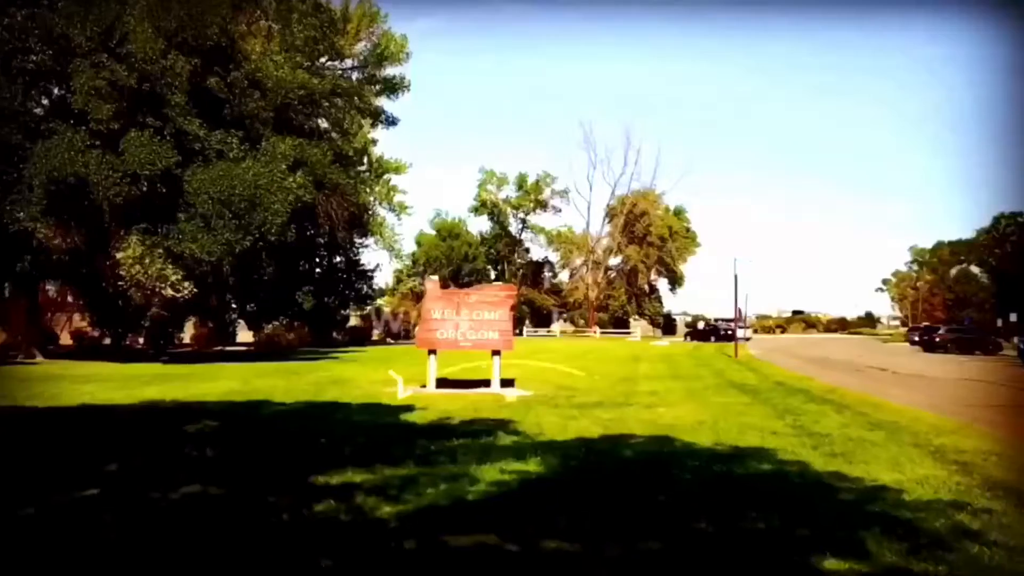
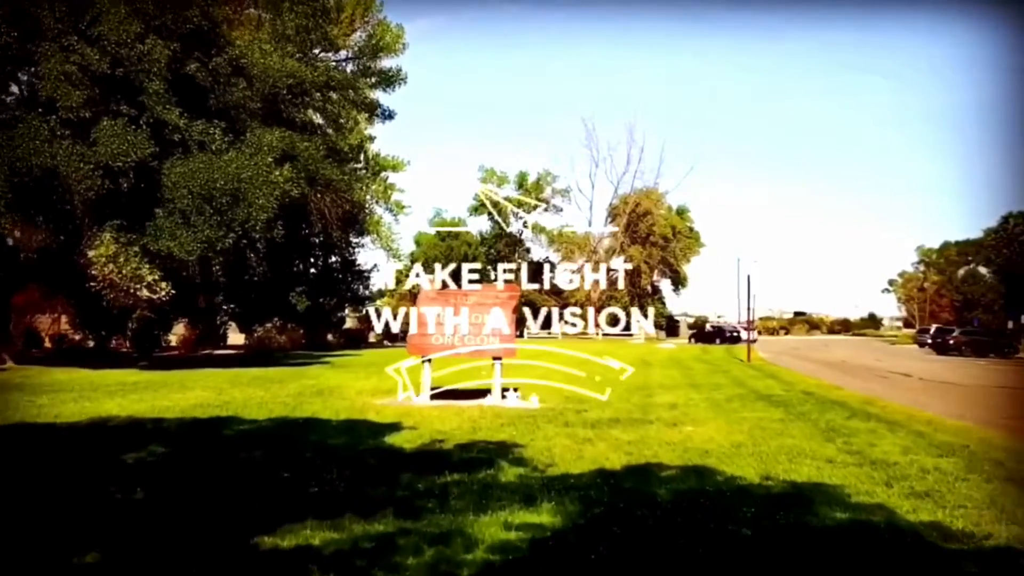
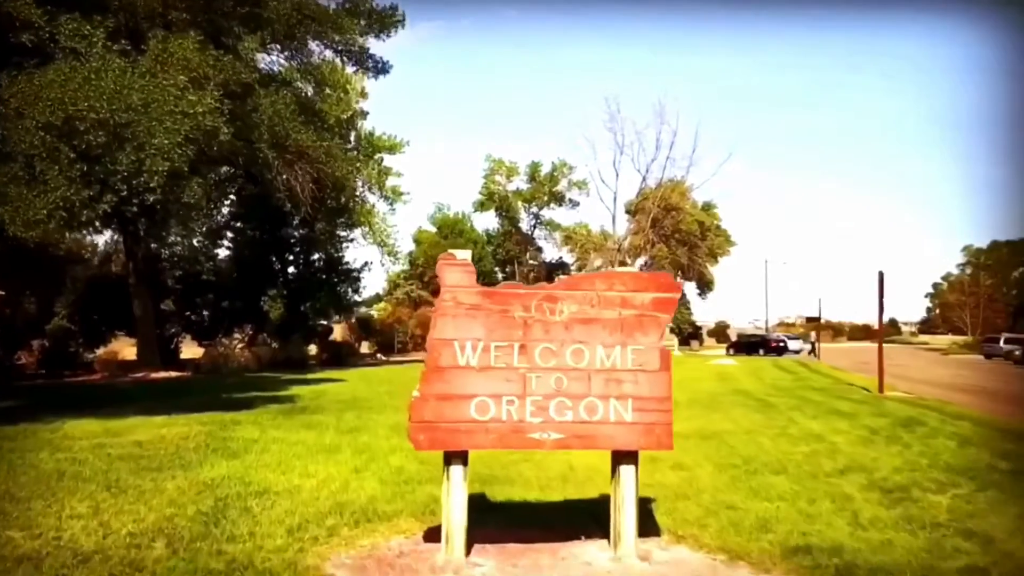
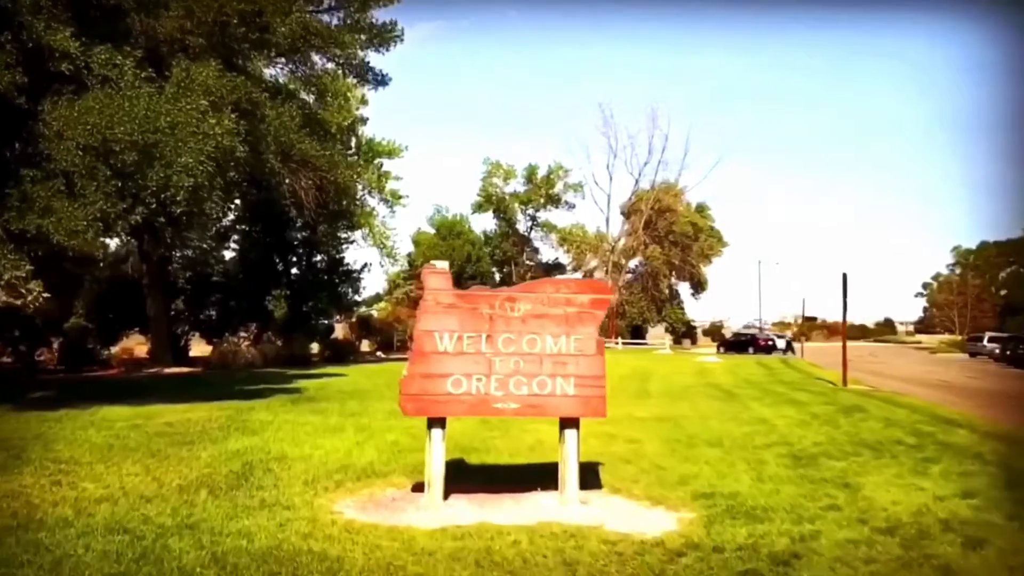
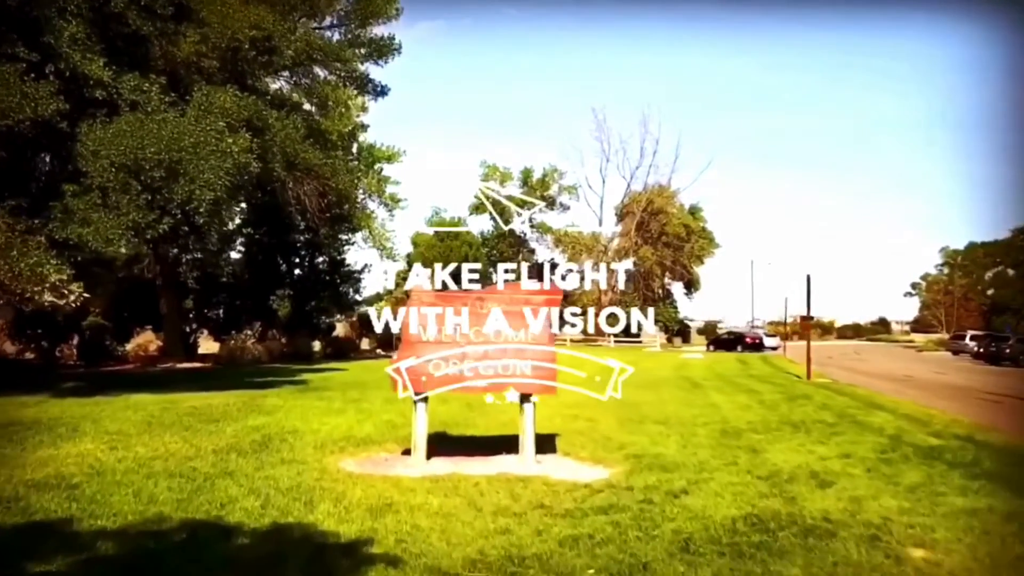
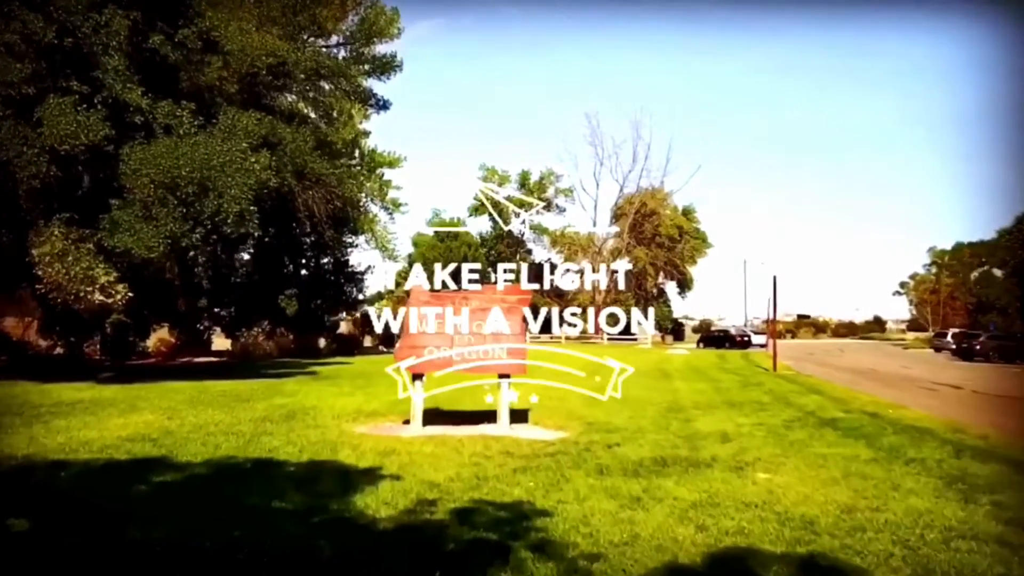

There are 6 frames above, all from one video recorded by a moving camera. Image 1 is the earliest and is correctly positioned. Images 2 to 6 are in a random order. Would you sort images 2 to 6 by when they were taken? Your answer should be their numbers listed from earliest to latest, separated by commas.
2, 6, 5, 4, 3
